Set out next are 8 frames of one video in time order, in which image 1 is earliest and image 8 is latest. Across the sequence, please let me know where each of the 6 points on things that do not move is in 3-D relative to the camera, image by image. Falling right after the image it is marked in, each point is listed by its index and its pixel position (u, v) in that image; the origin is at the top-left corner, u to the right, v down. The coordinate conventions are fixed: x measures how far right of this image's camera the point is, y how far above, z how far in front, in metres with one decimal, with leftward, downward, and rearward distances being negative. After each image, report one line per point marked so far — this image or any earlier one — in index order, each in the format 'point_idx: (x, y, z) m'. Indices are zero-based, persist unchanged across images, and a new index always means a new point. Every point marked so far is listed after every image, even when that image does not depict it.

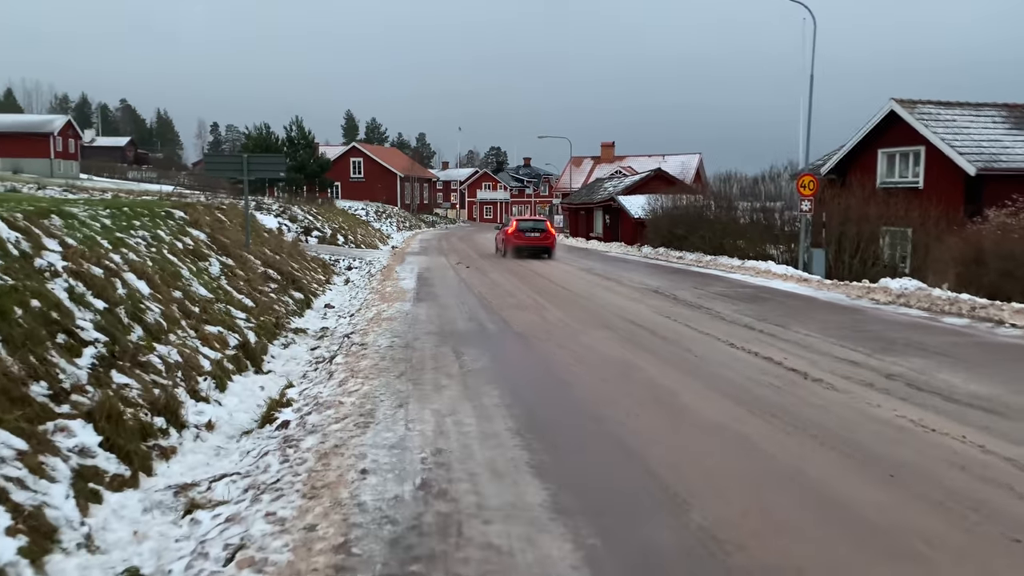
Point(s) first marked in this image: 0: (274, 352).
0: (-3.0, -0.8, +9.8) m
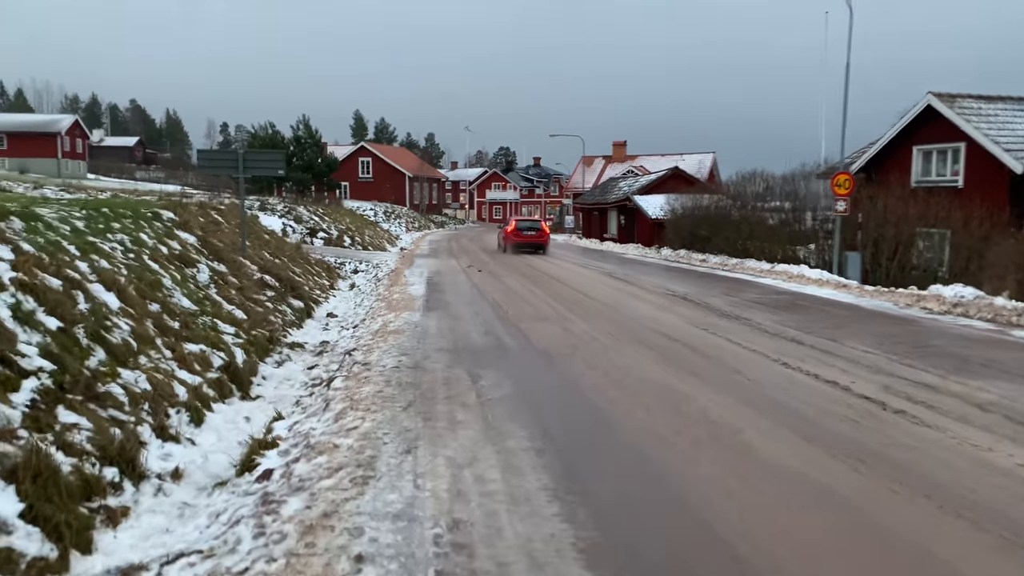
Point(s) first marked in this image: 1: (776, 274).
0: (-2.8, -1.0, +8.6) m
1: (+6.6, +0.3, +19.4) m
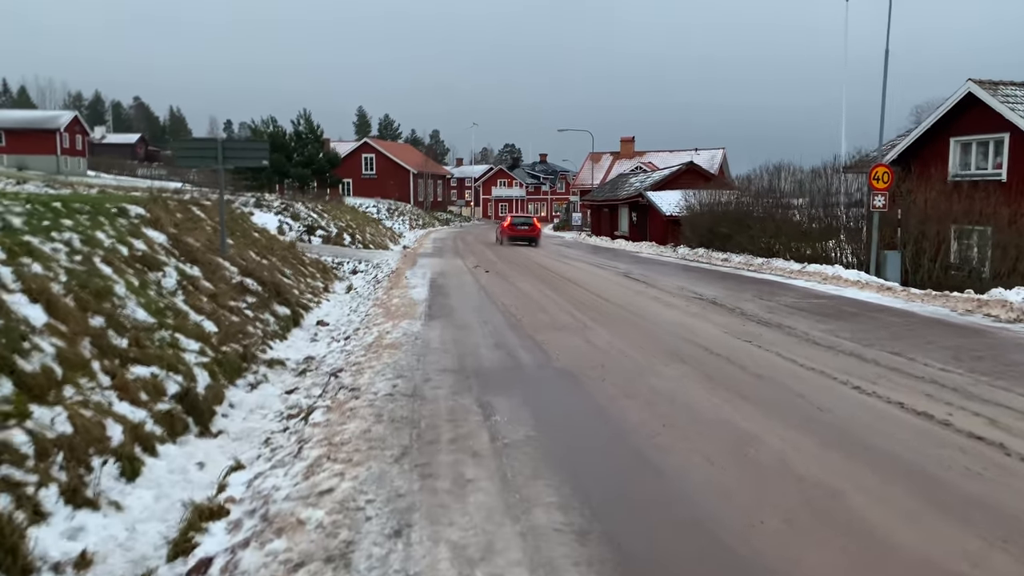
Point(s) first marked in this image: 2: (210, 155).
0: (-2.6, -1.1, +7.2) m
1: (+6.9, +0.3, +17.9) m
2: (-4.6, +2.0, +11.8) m
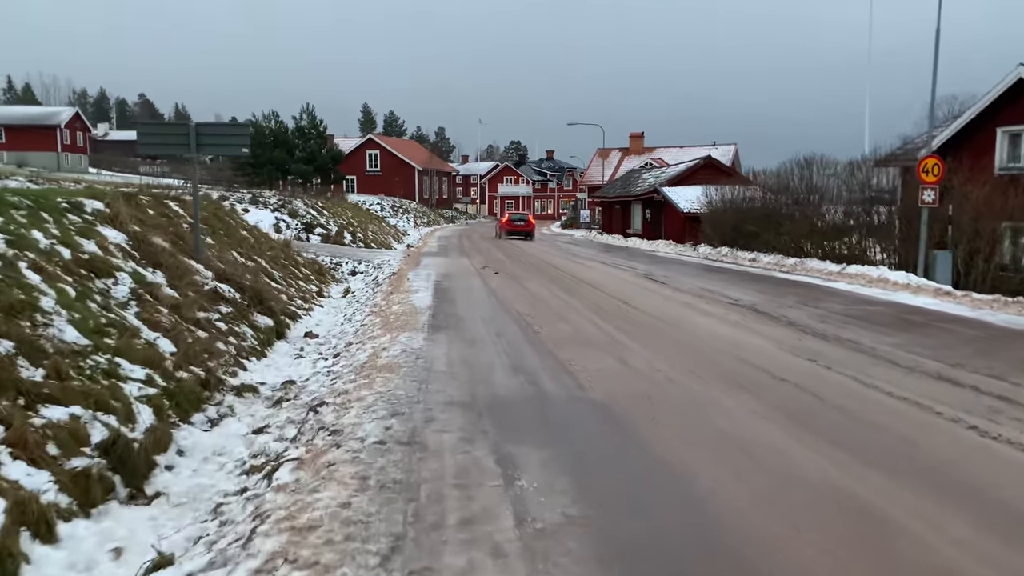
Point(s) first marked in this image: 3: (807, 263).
0: (-2.4, -1.2, +5.6) m
1: (+7.1, +0.2, +16.3) m
2: (-4.4, +1.9, +10.3) m
3: (+7.4, +0.6, +19.3) m
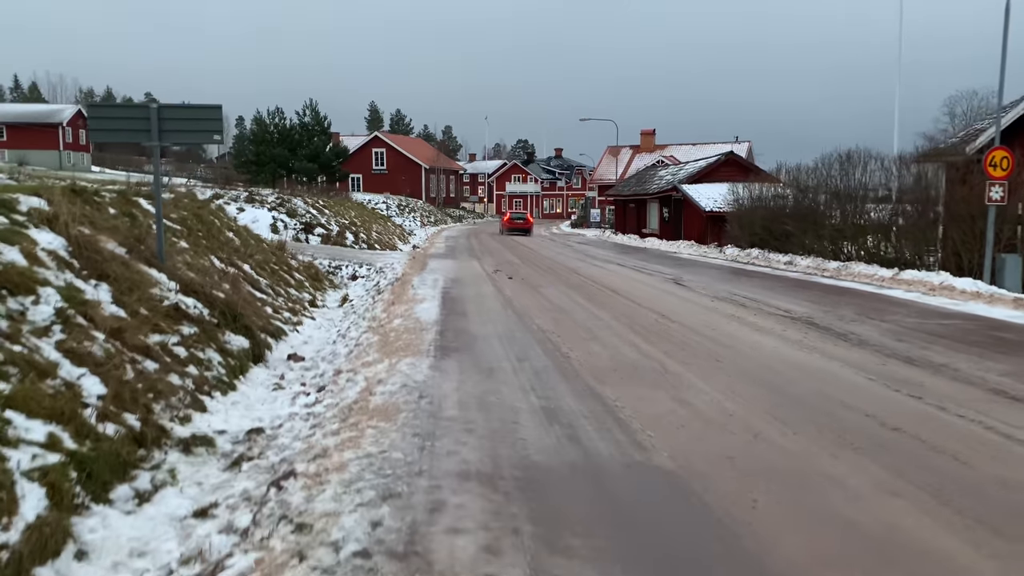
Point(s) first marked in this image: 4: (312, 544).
0: (-2.2, -1.3, +4.0) m
1: (+7.4, +0.1, +14.5) m
2: (-4.1, +1.8, +8.6) m
3: (+7.7, +0.5, +17.6) m
4: (-0.9, -1.2, +3.7) m
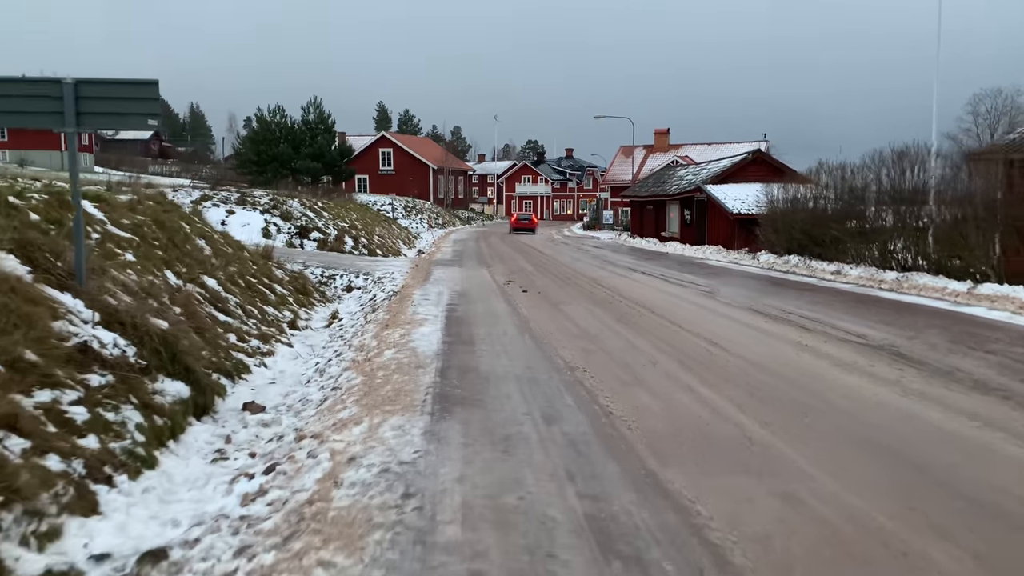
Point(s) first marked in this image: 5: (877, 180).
0: (-2.1, -1.6, +2.0) m
1: (+7.7, -0.2, +12.4) m
2: (-3.9, +1.5, +6.6) m
3: (+8.0, +0.2, +15.5) m
4: (-0.8, -1.4, +1.7) m
5: (+8.8, +2.6, +18.8) m
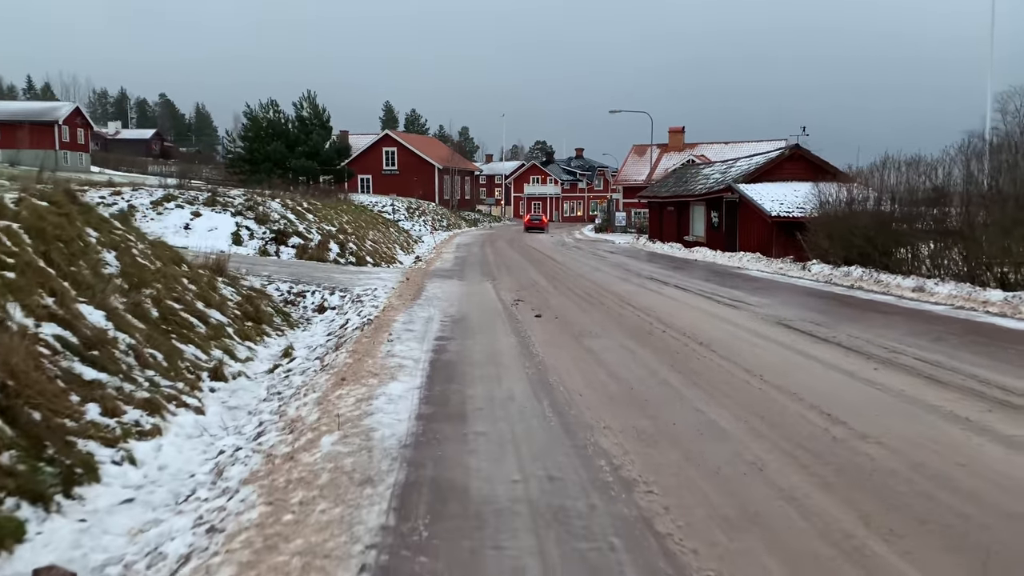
0: (-2.0, -1.9, -1.1) m
1: (+7.8, -0.6, +9.2) m
2: (-3.9, +1.2, +3.6) m
3: (+8.2, -0.2, +12.3) m
4: (-0.8, -1.8, -1.4) m
5: (+9.0, +2.3, +15.7) m
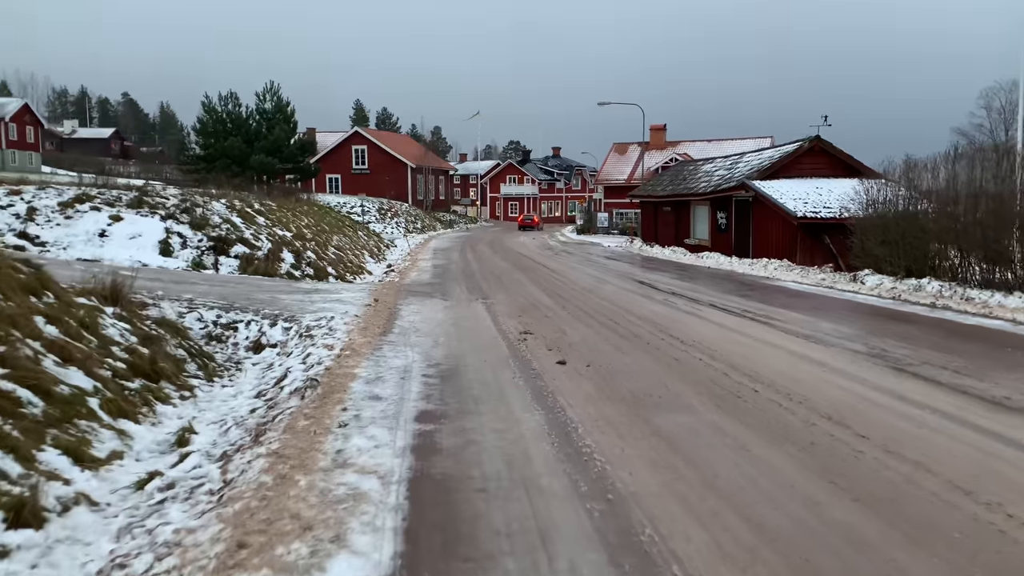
0: (-1.5, -2.3, -4.6) m
1: (+8.0, -0.9, +6.1) m
2: (-3.5, +0.8, +0.1) m
3: (+8.3, -0.5, +9.2) m
4: (-0.2, -2.1, -4.8) m
5: (+8.9, +2.0, +12.6) m
